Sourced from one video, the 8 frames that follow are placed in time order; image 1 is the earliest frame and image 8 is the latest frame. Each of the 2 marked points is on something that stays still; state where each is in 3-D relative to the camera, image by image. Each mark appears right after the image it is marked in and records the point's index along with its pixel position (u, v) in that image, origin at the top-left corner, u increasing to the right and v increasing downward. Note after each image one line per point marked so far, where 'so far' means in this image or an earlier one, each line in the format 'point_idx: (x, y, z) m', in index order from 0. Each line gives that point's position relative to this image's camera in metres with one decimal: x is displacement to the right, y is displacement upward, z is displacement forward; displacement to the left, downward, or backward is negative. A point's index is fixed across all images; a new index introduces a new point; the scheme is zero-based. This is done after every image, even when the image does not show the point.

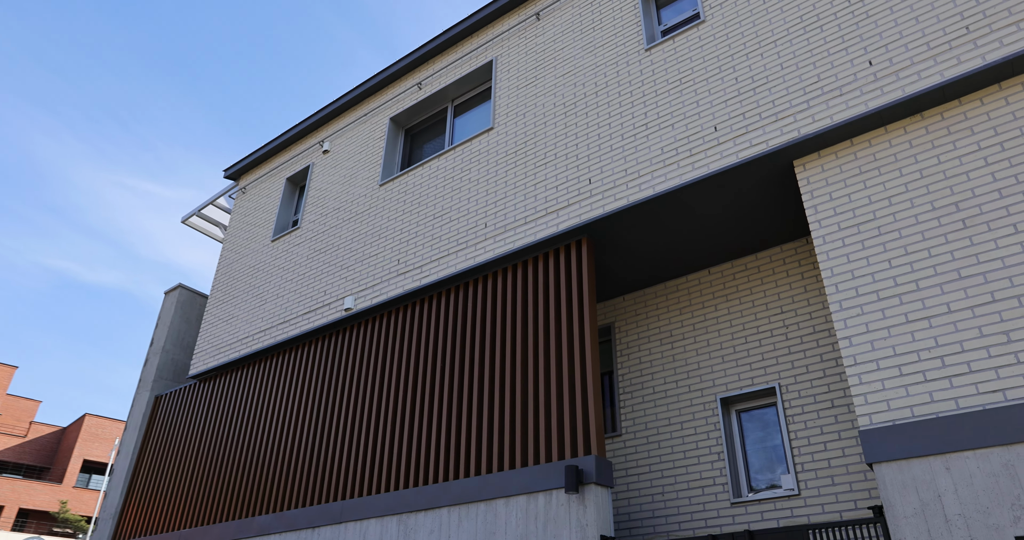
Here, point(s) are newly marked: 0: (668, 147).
0: (+1.2, +0.9, +5.5) m
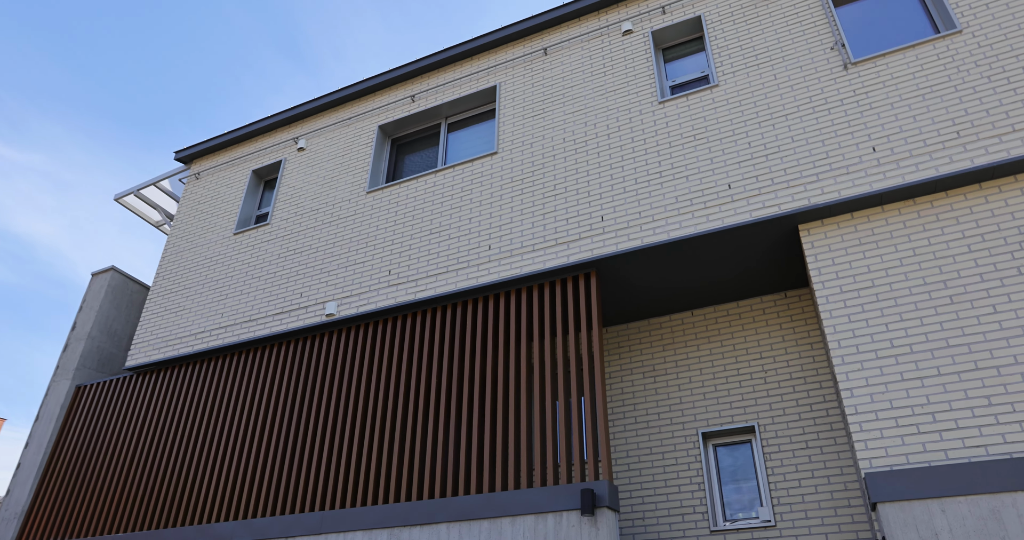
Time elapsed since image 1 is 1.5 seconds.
0: (+1.4, +0.6, +5.9) m
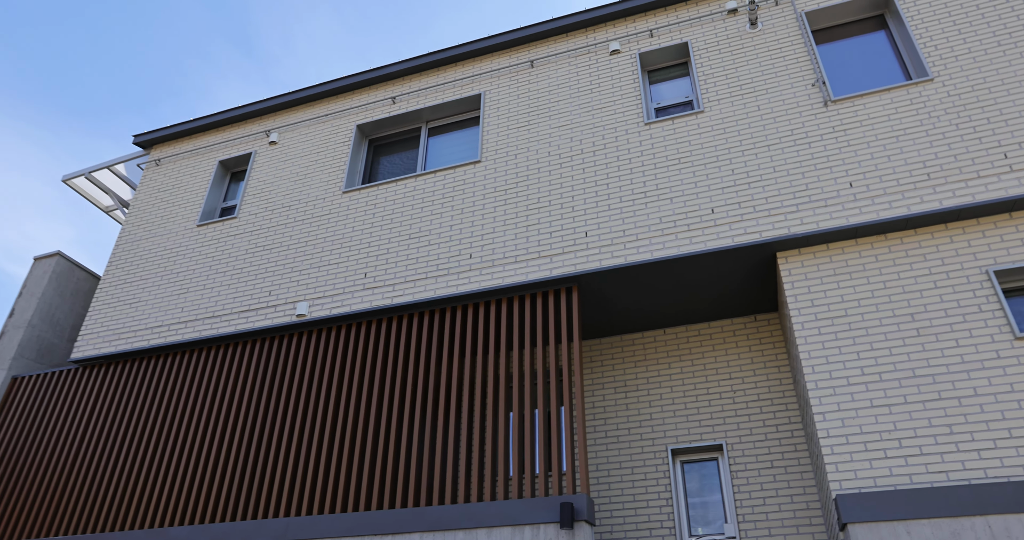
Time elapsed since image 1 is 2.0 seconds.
0: (+1.3, +0.4, +6.0) m
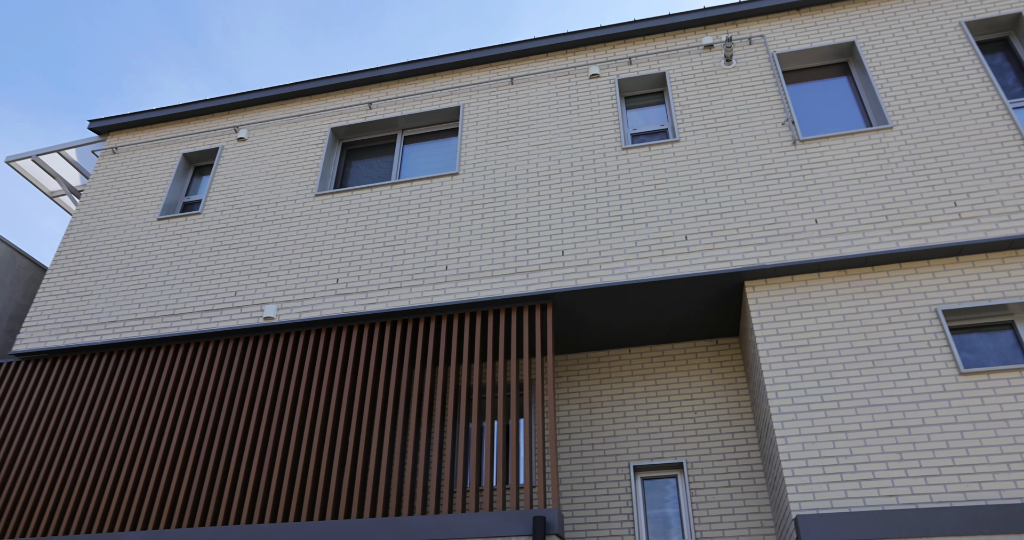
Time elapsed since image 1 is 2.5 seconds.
0: (+1.2, +0.2, +6.3) m
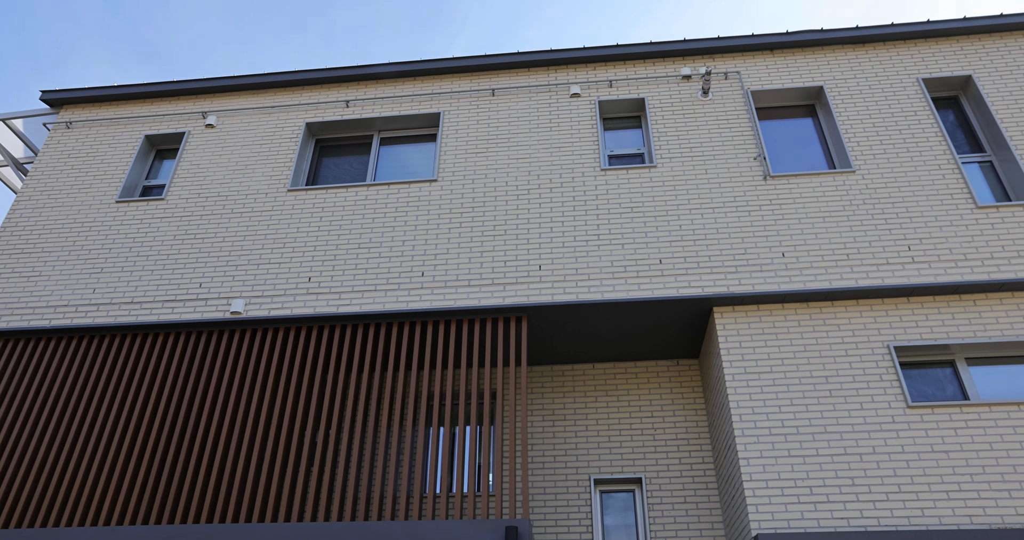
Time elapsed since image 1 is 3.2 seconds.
0: (+1.0, +0.1, +6.4) m
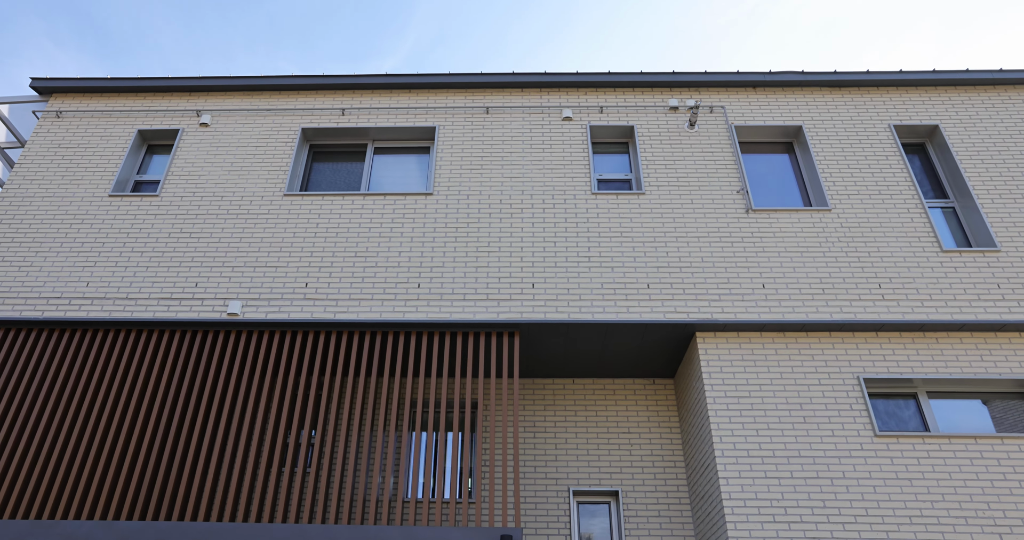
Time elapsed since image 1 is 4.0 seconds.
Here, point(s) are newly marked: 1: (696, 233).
0: (+0.9, -0.1, +6.7) m
1: (+1.8, +0.4, +7.1) m
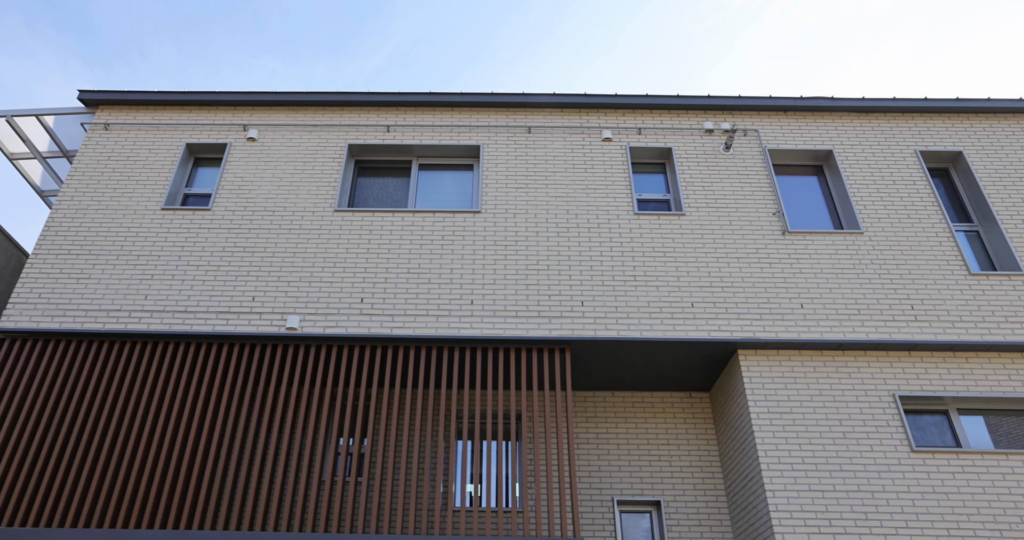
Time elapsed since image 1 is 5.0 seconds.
0: (+1.4, -0.3, +7.0) m
1: (+2.3, +0.2, +7.4) m
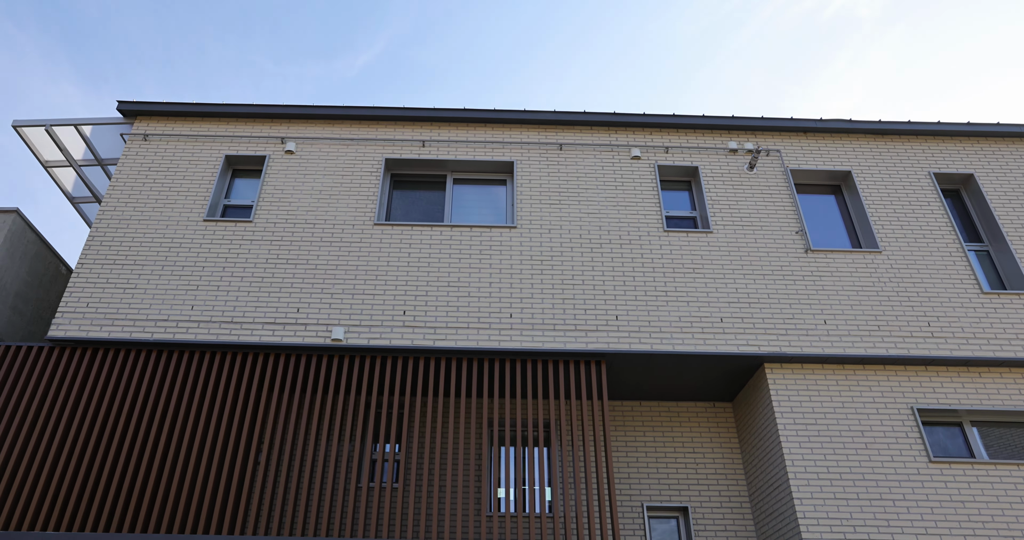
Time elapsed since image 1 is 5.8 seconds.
0: (+1.8, -0.5, +7.3) m
1: (+2.7, 0.0, +7.7) m
